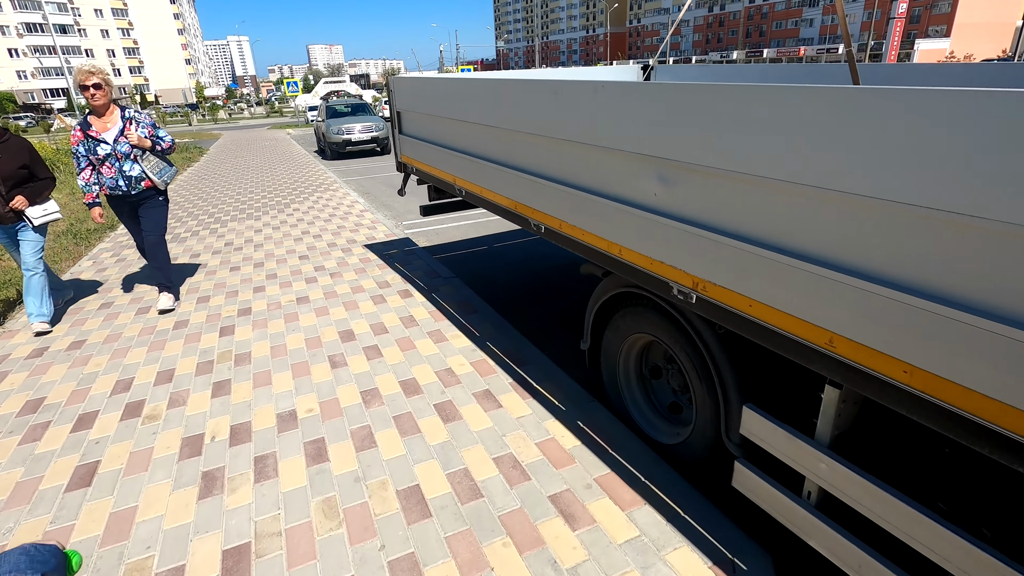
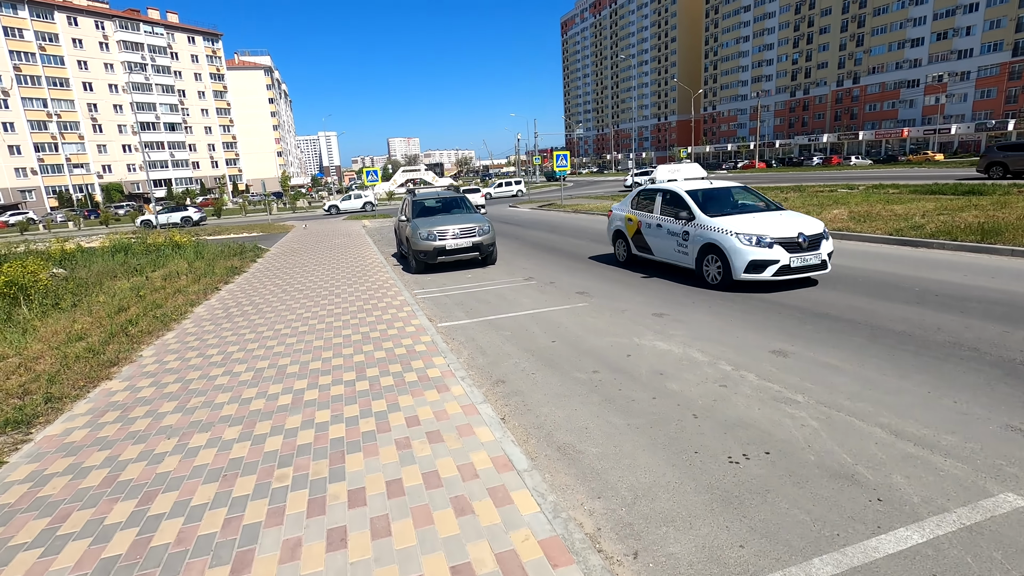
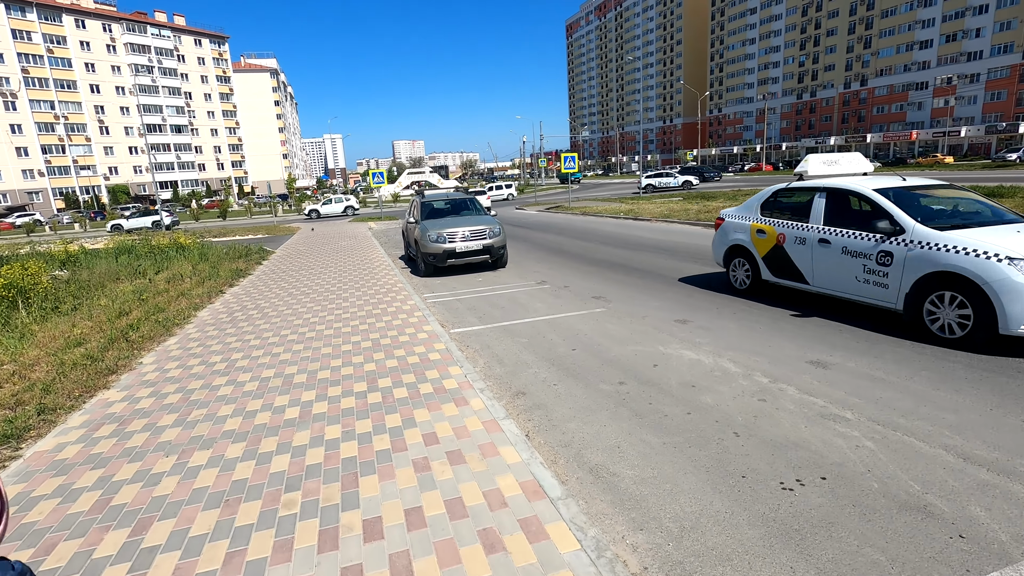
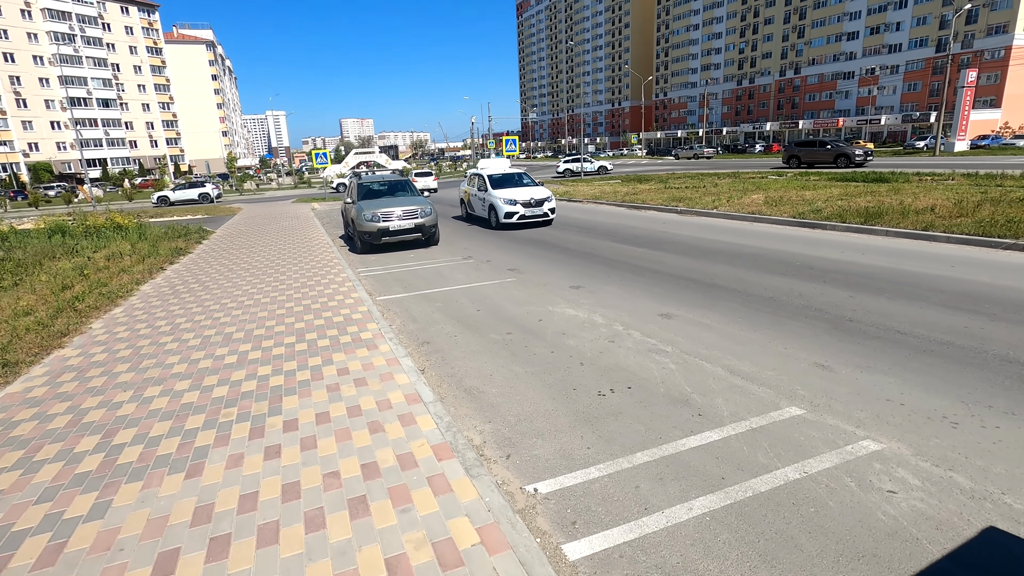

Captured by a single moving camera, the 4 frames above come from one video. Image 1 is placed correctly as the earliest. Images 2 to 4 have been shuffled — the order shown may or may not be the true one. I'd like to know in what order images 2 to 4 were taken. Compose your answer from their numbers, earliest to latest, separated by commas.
4, 2, 3
